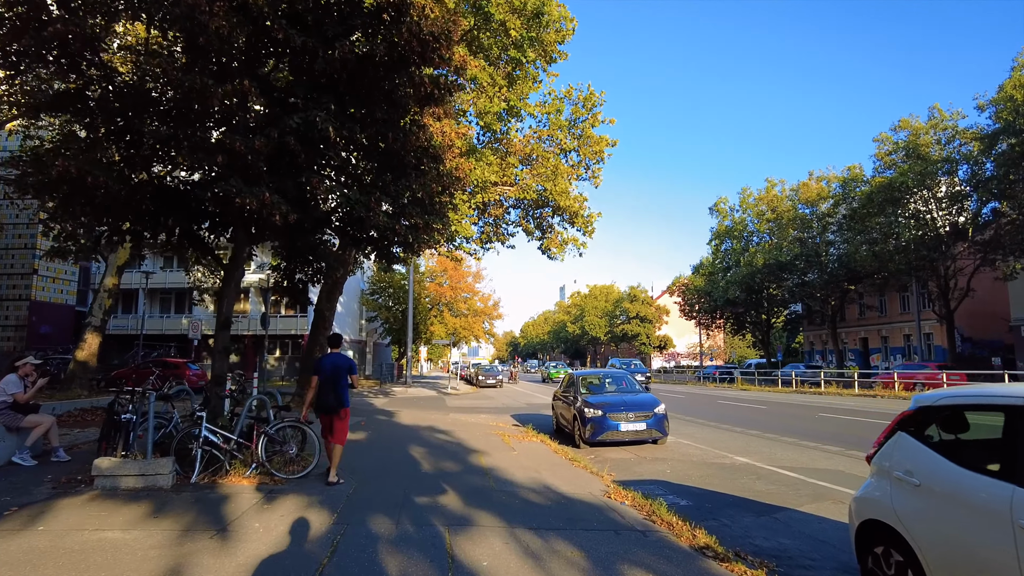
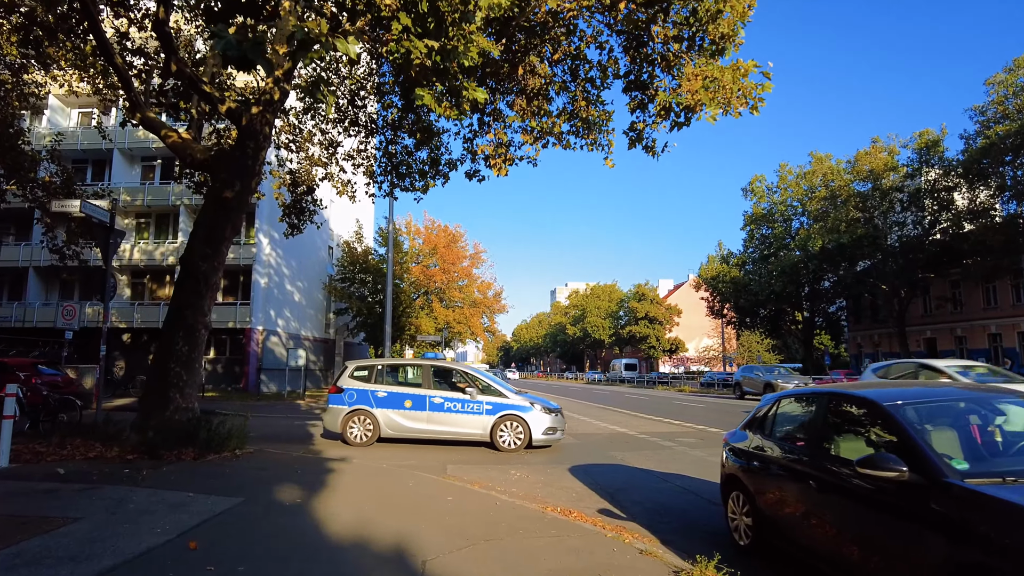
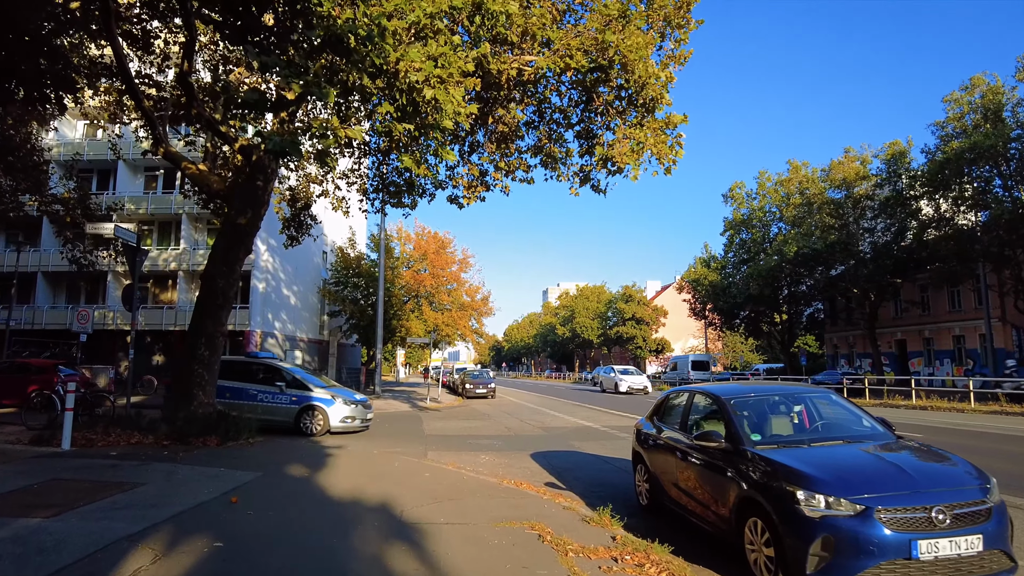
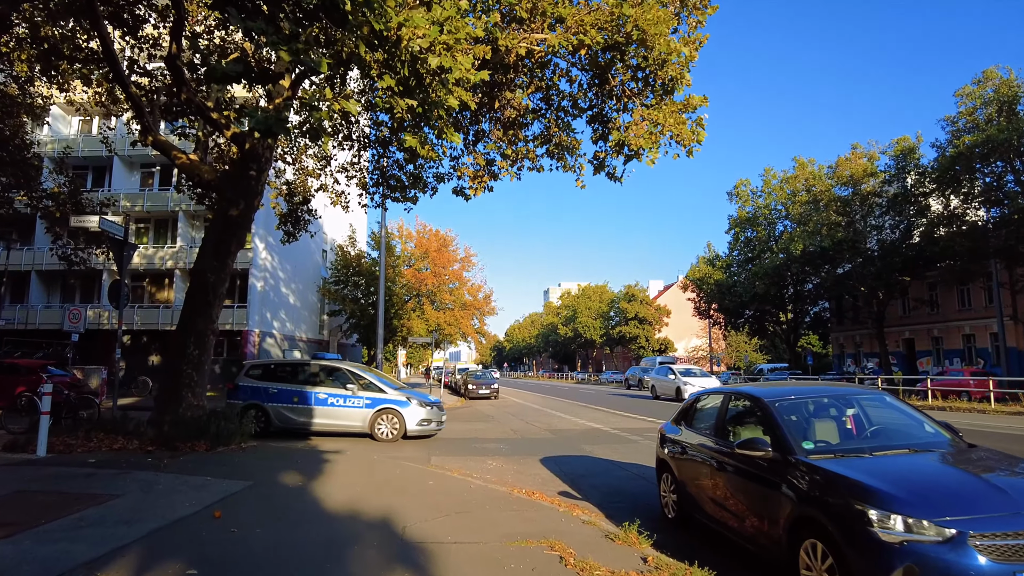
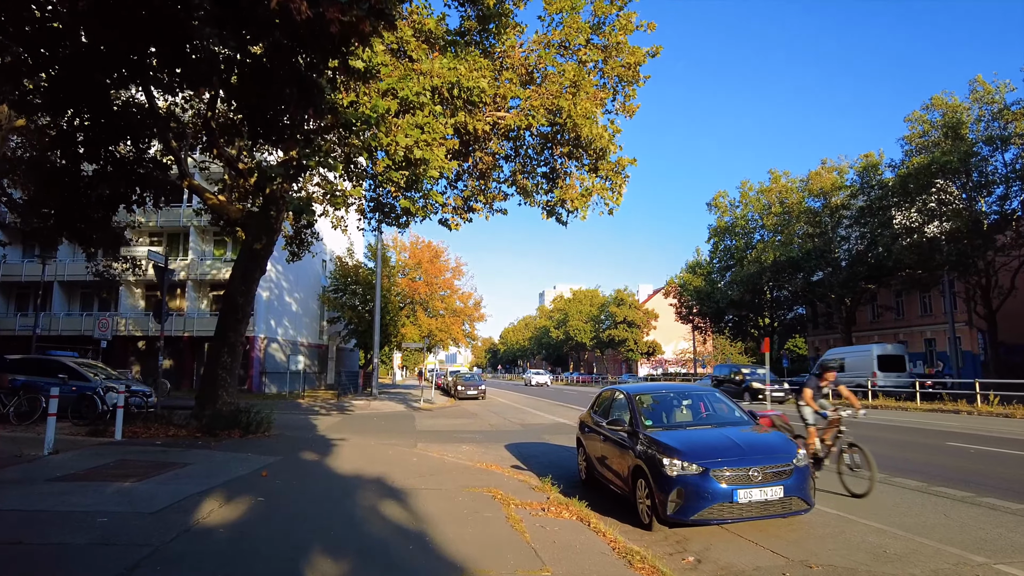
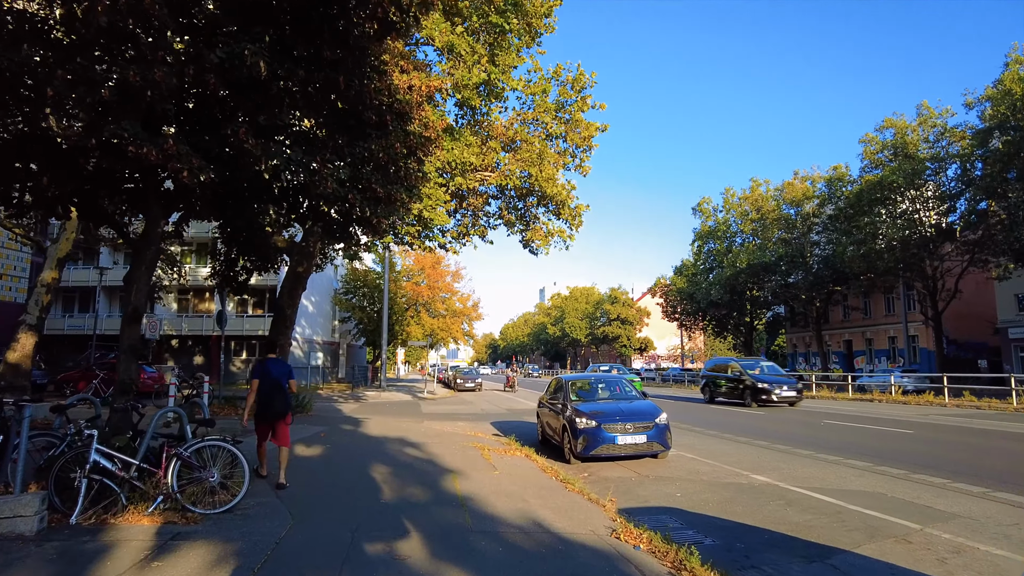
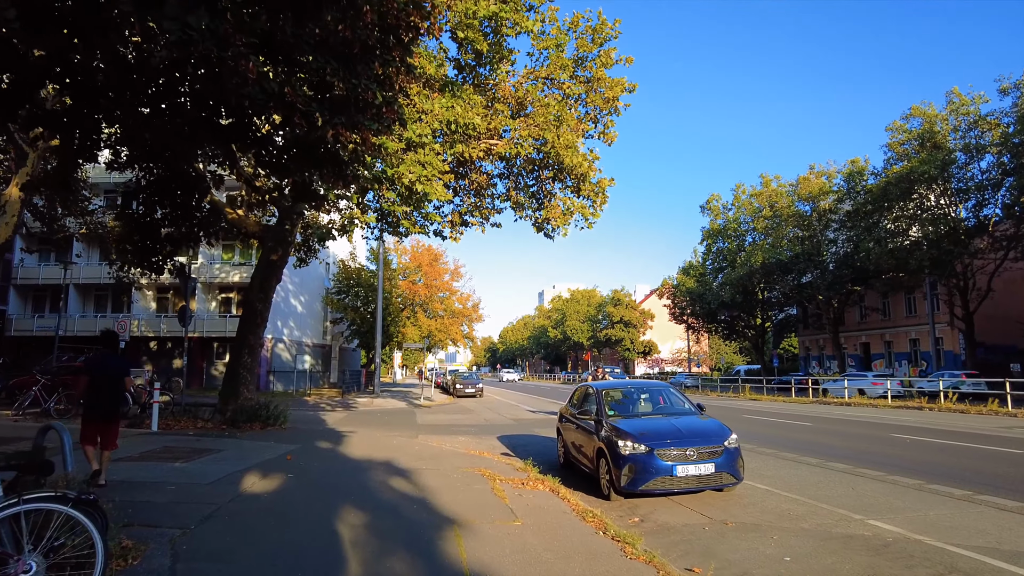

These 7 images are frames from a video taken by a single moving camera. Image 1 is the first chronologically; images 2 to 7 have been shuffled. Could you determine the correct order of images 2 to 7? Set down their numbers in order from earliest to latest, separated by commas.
6, 7, 5, 3, 4, 2
